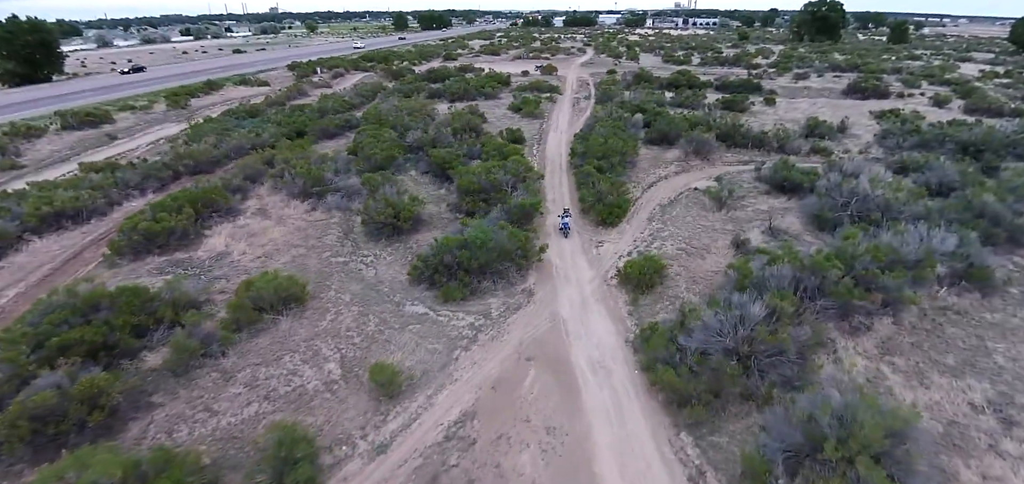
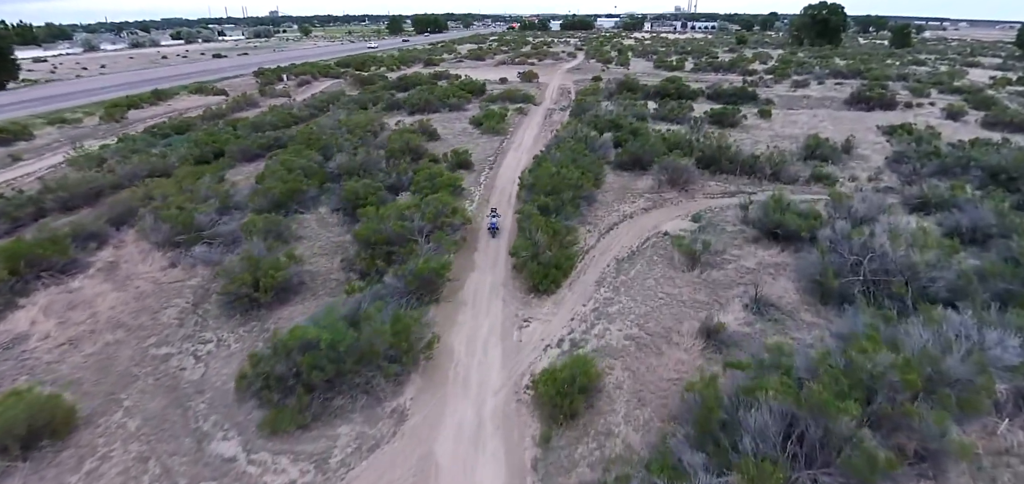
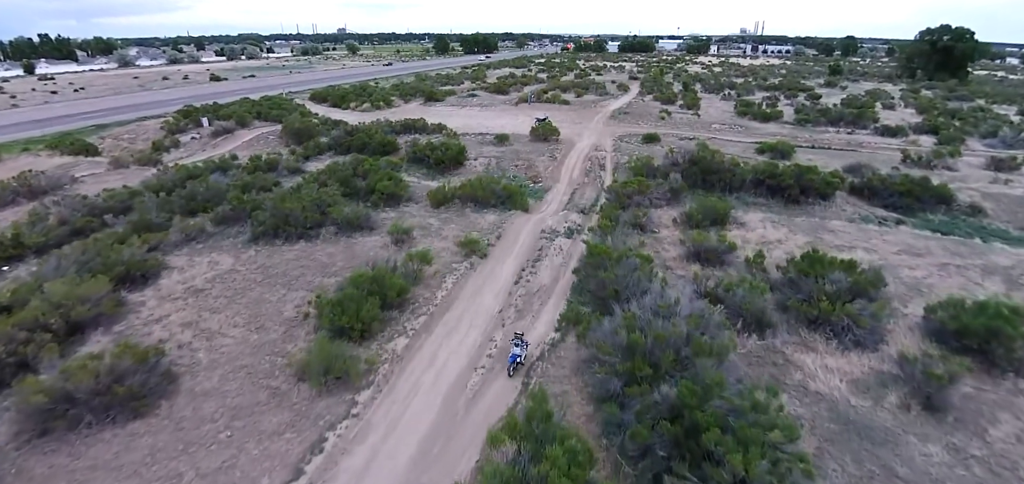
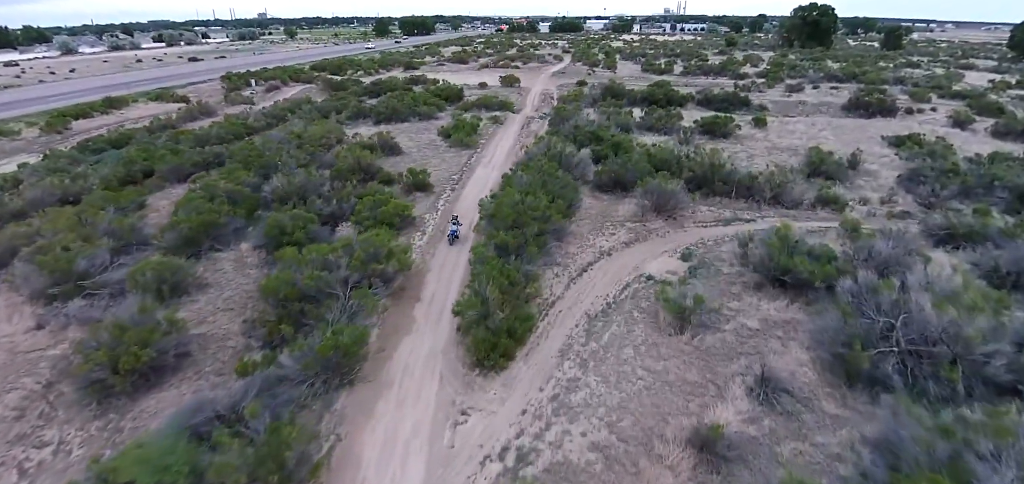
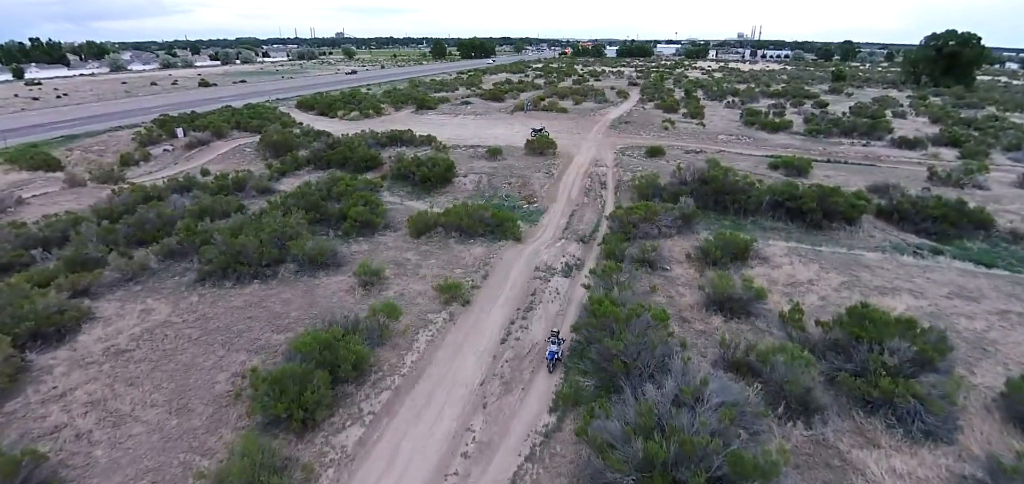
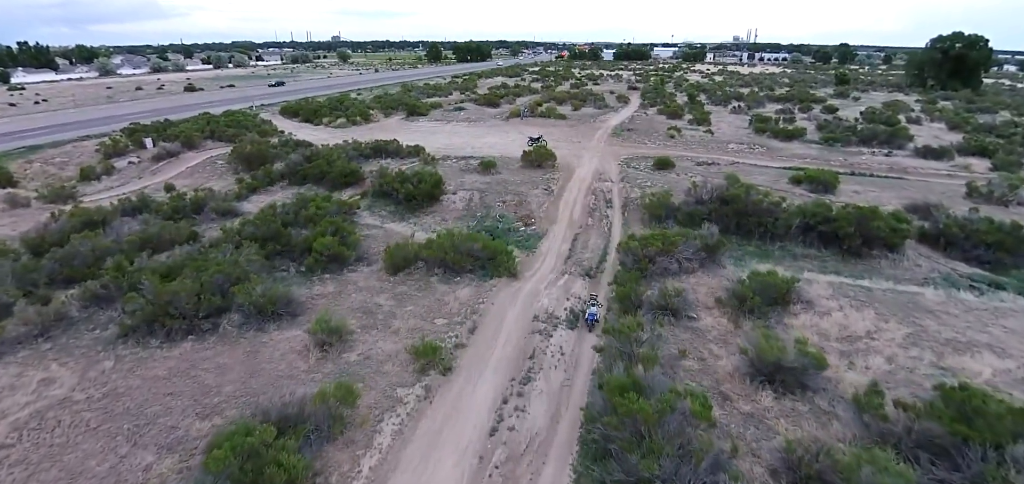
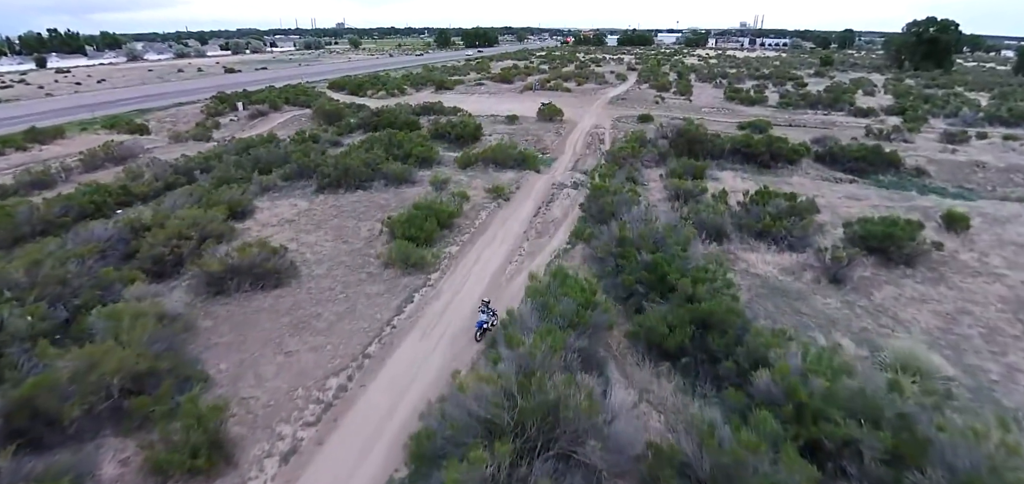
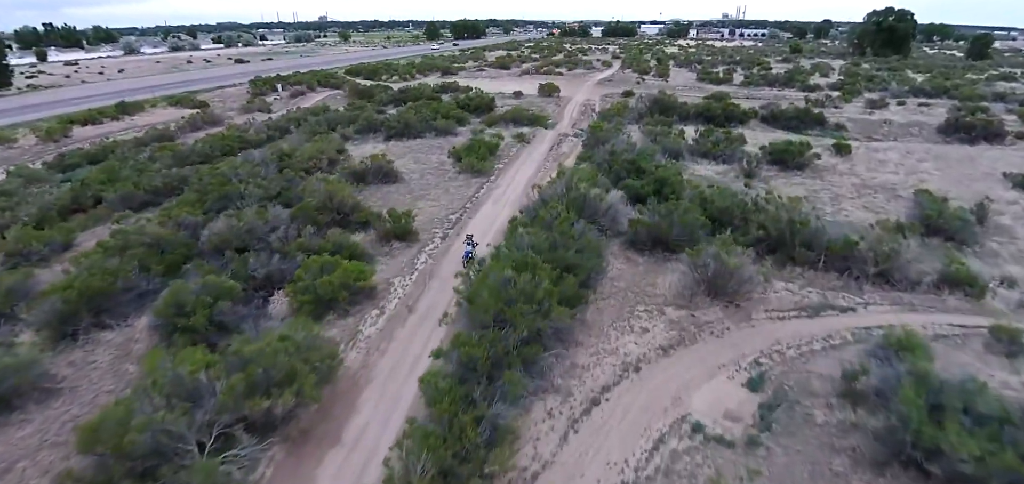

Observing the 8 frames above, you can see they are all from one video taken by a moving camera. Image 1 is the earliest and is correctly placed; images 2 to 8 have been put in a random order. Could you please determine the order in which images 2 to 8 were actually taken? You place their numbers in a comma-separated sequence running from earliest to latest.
2, 4, 8, 7, 3, 5, 6
